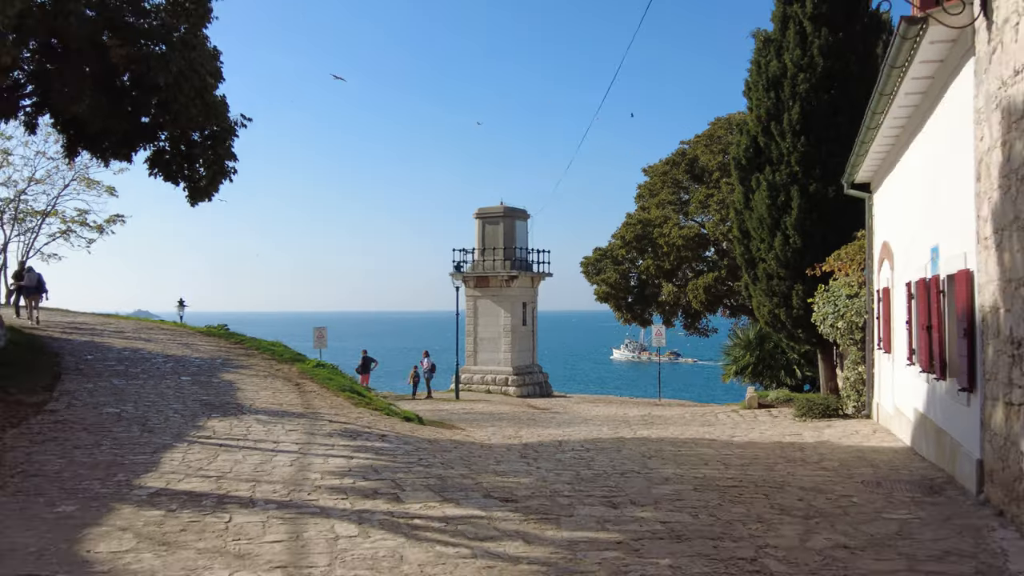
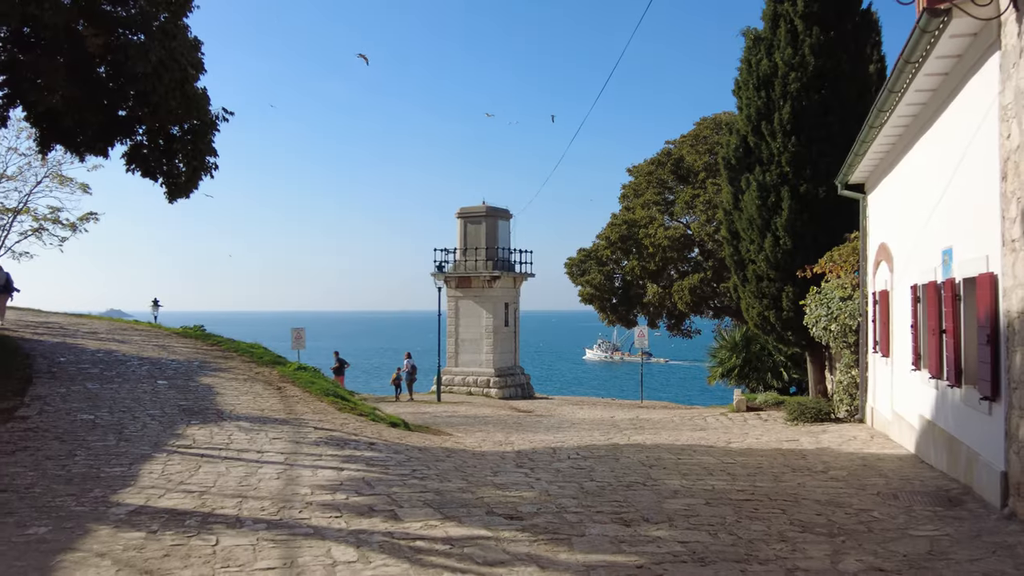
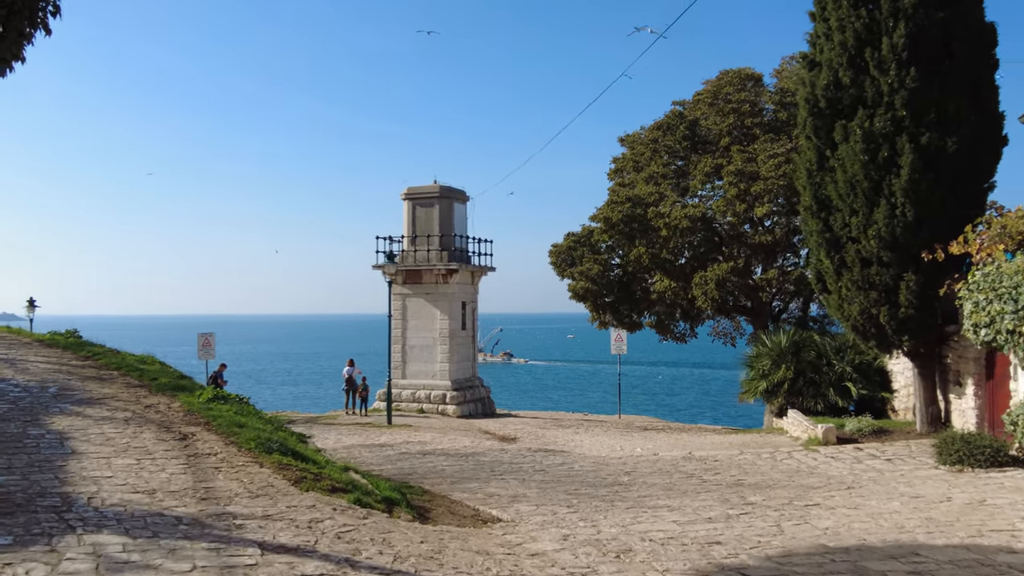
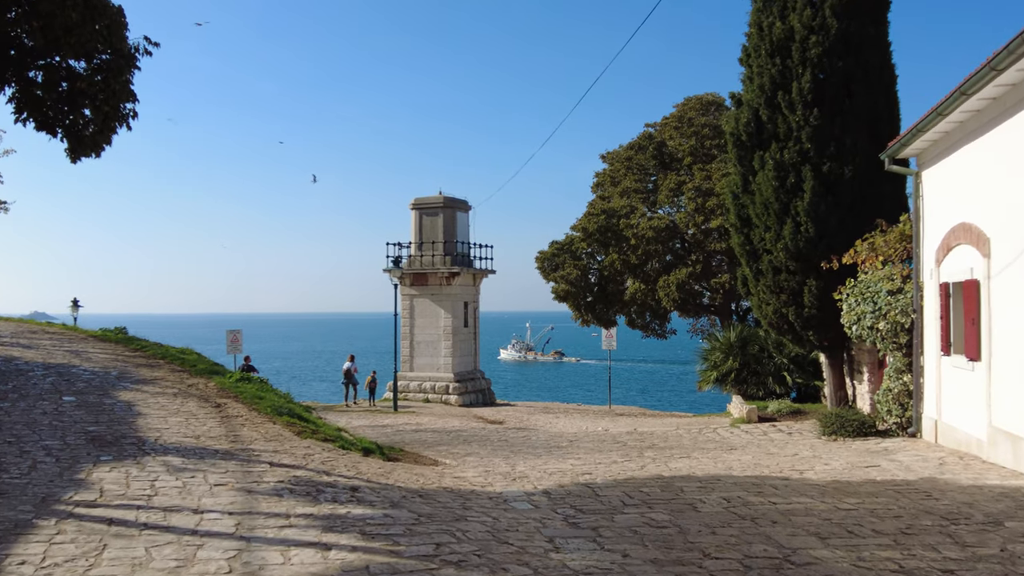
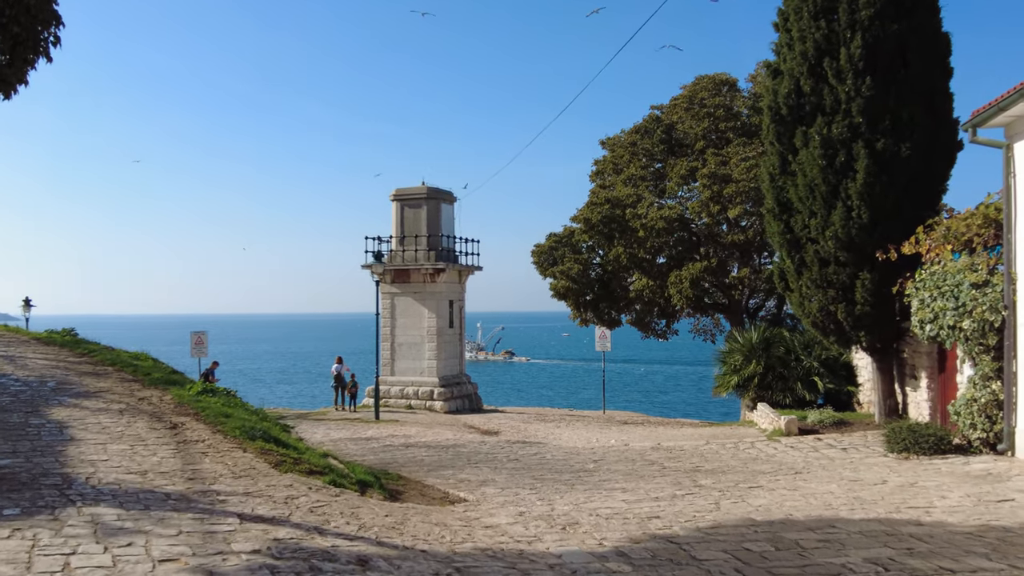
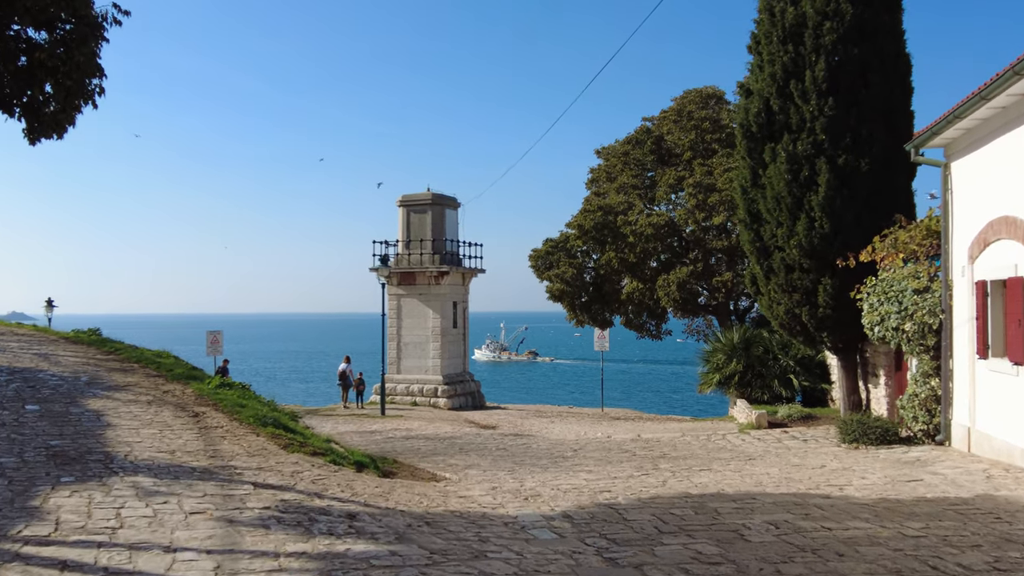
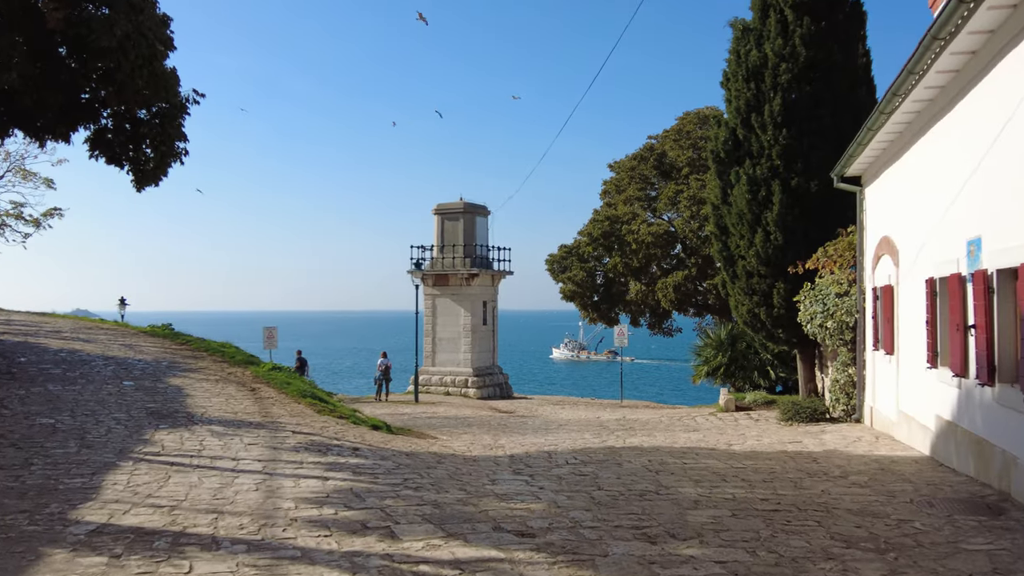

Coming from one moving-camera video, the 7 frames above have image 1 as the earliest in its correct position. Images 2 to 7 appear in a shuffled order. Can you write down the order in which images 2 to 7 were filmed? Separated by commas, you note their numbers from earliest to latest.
2, 7, 4, 6, 5, 3
